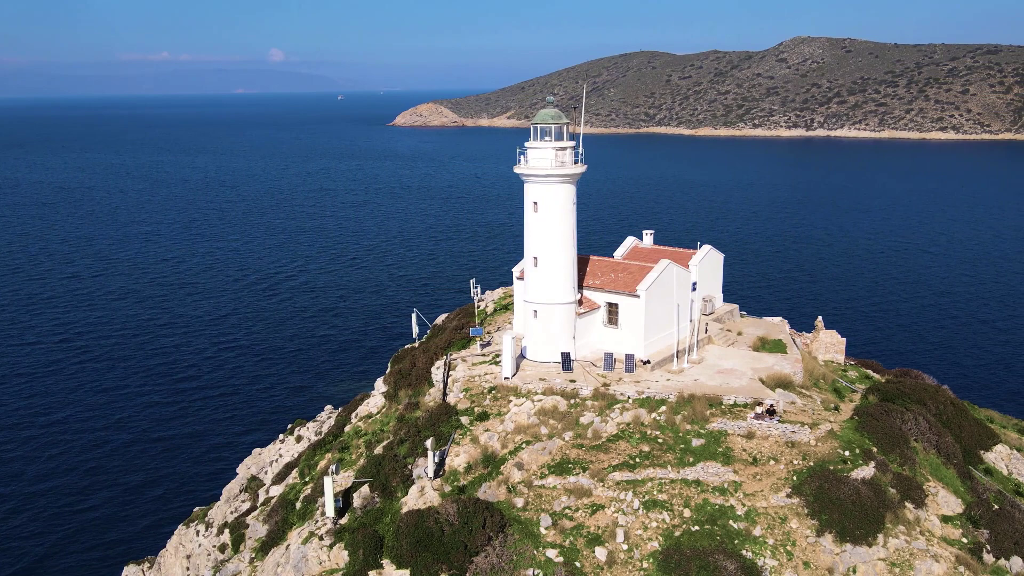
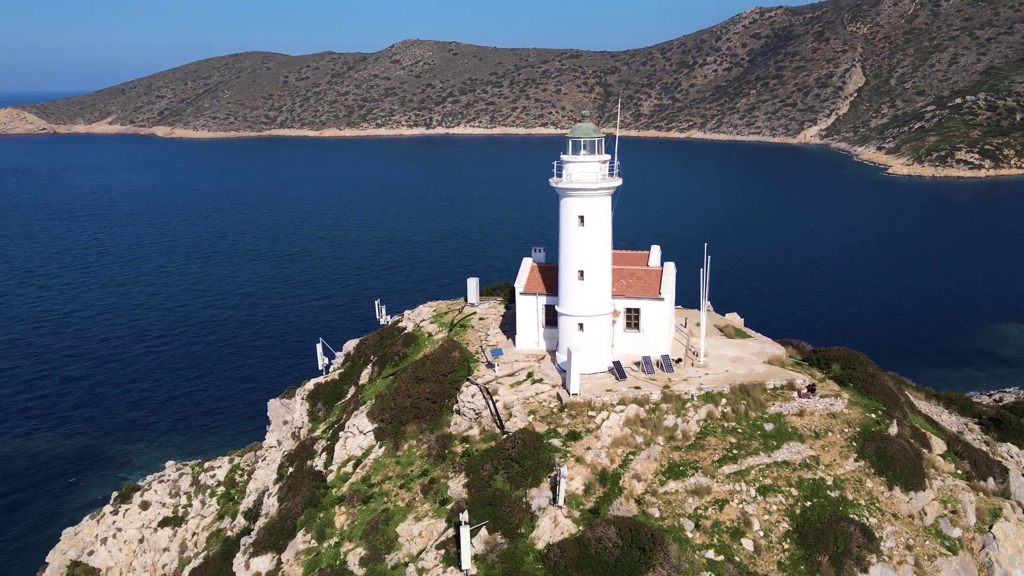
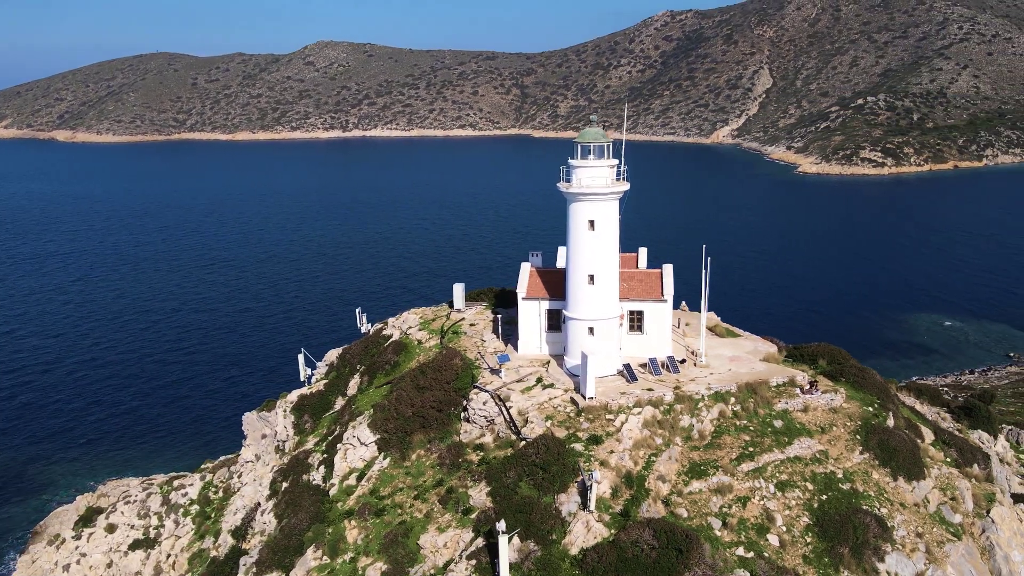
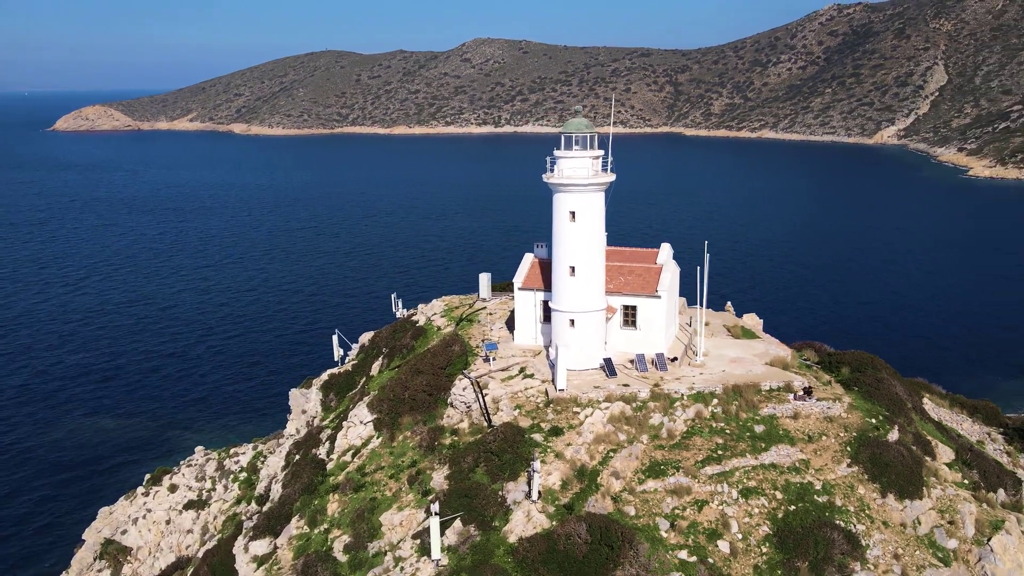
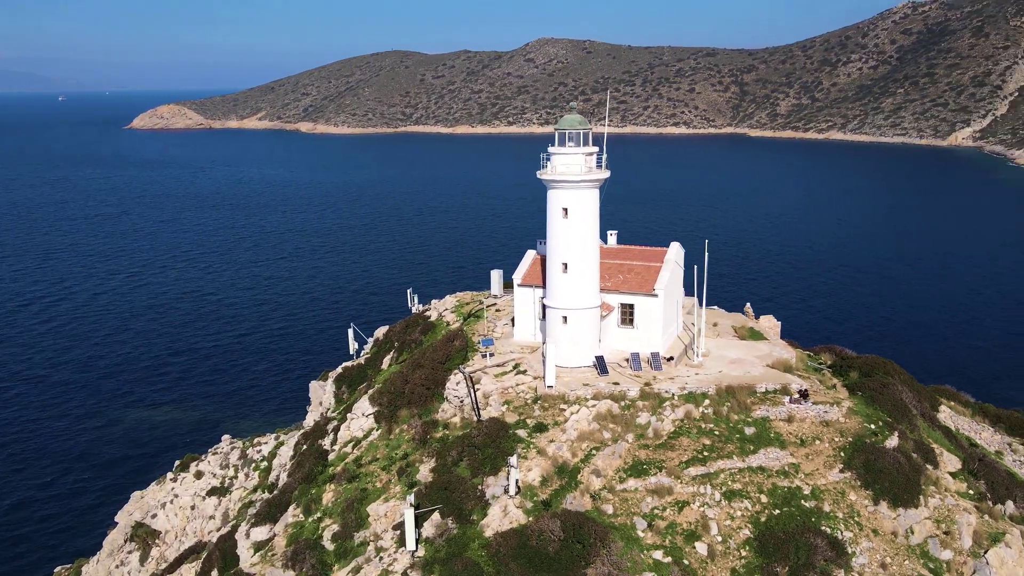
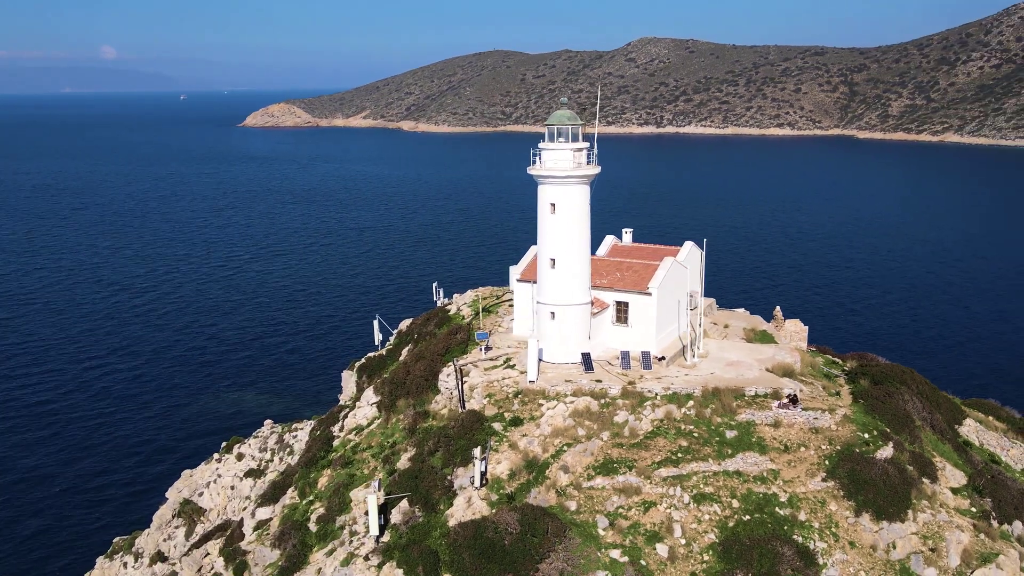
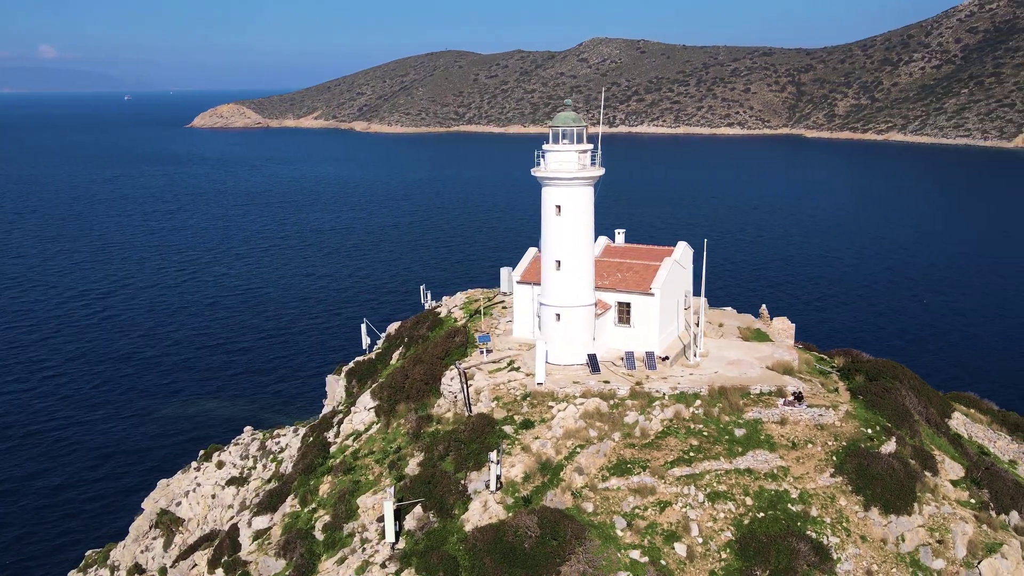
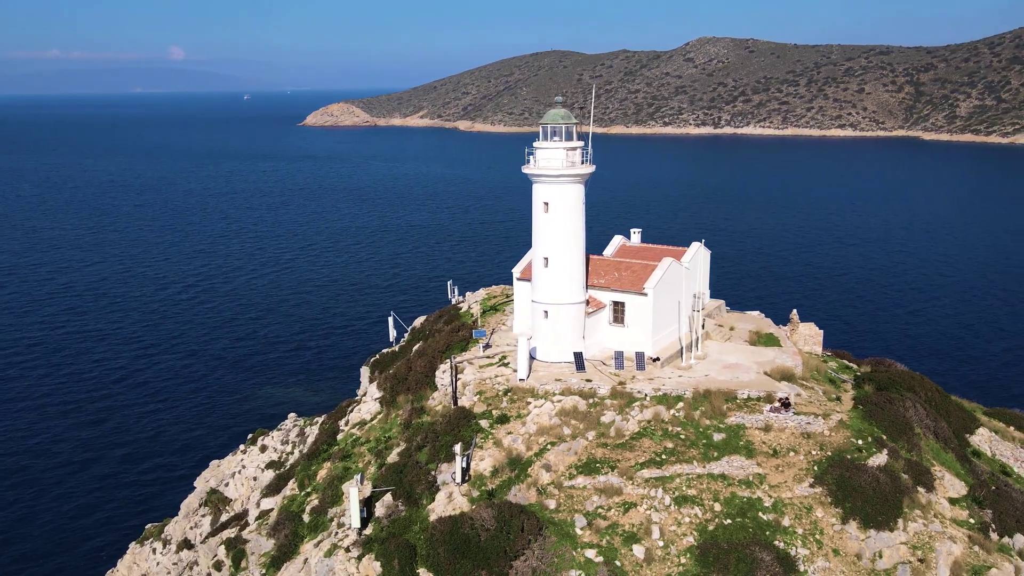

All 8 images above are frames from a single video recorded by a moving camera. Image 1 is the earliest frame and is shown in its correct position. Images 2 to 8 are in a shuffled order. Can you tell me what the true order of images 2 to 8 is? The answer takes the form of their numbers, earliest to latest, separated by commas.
8, 6, 7, 5, 4, 2, 3
